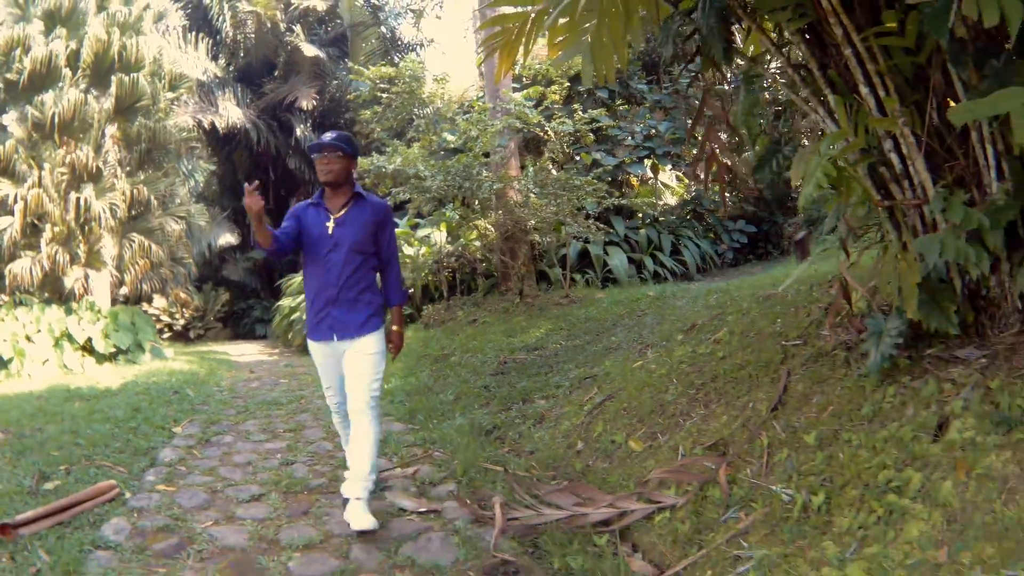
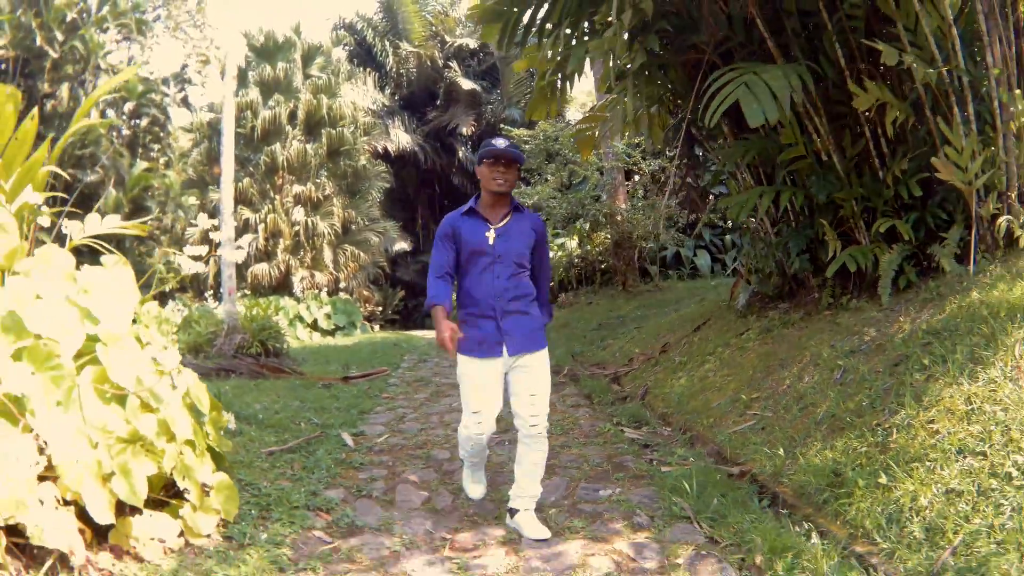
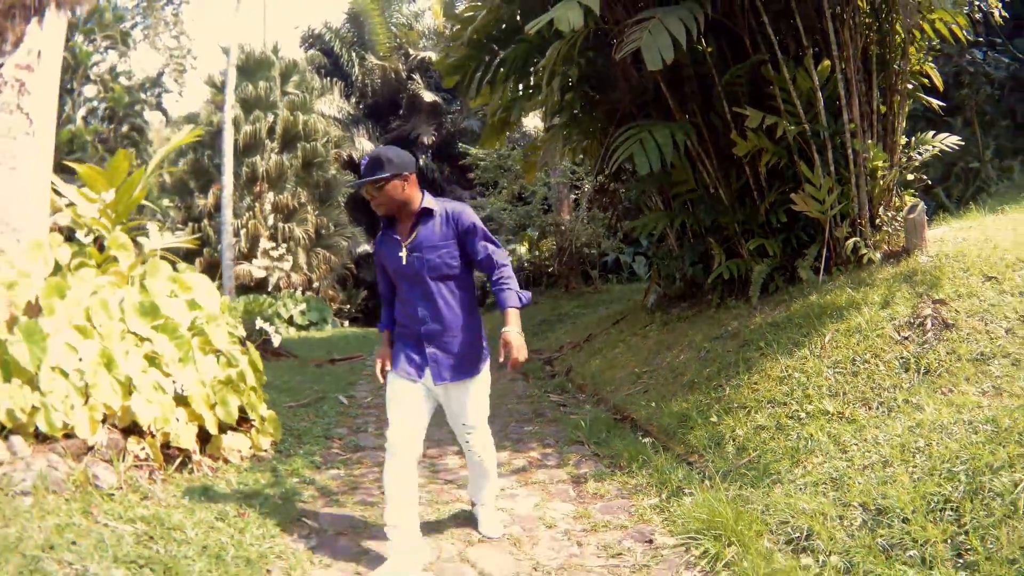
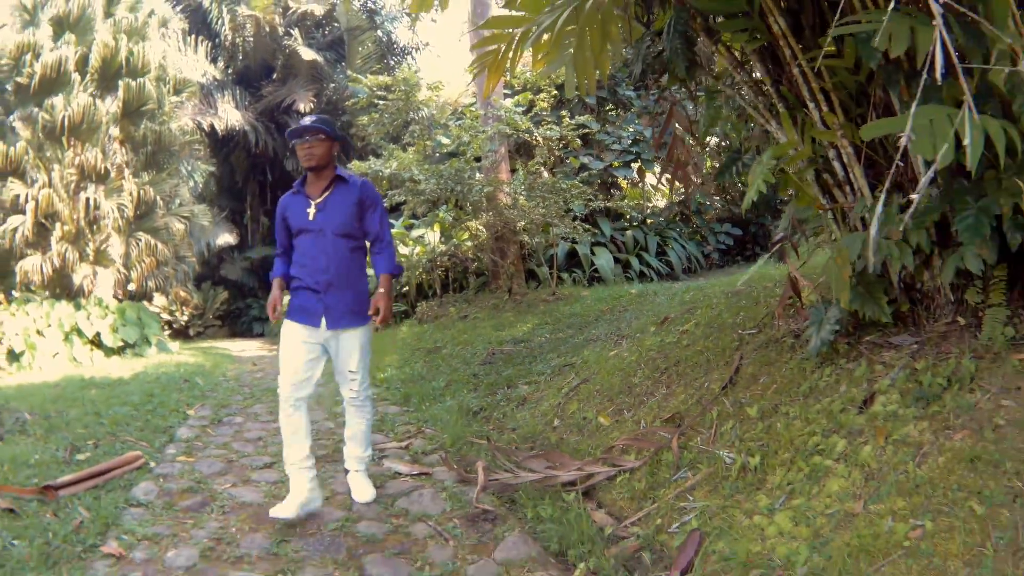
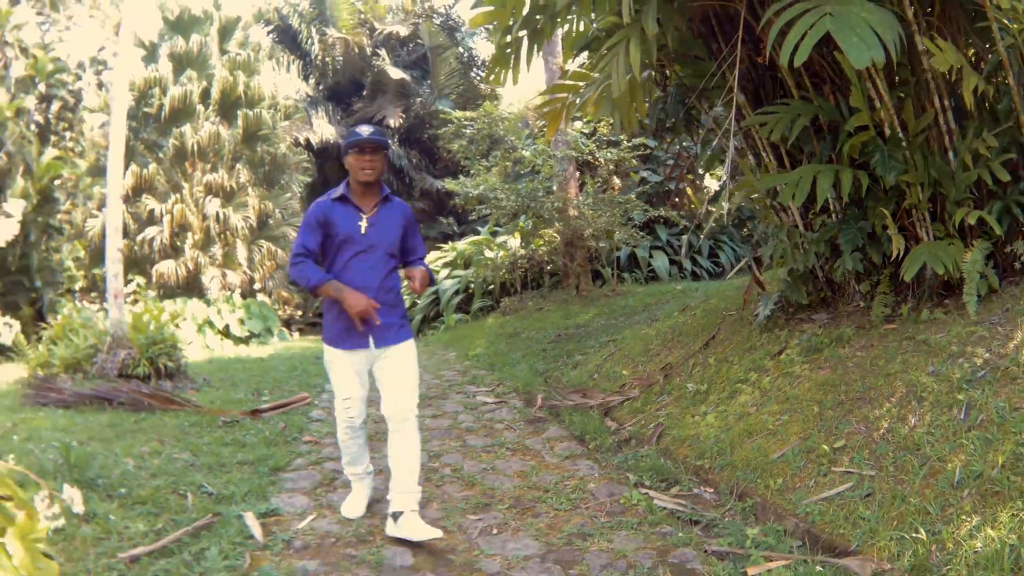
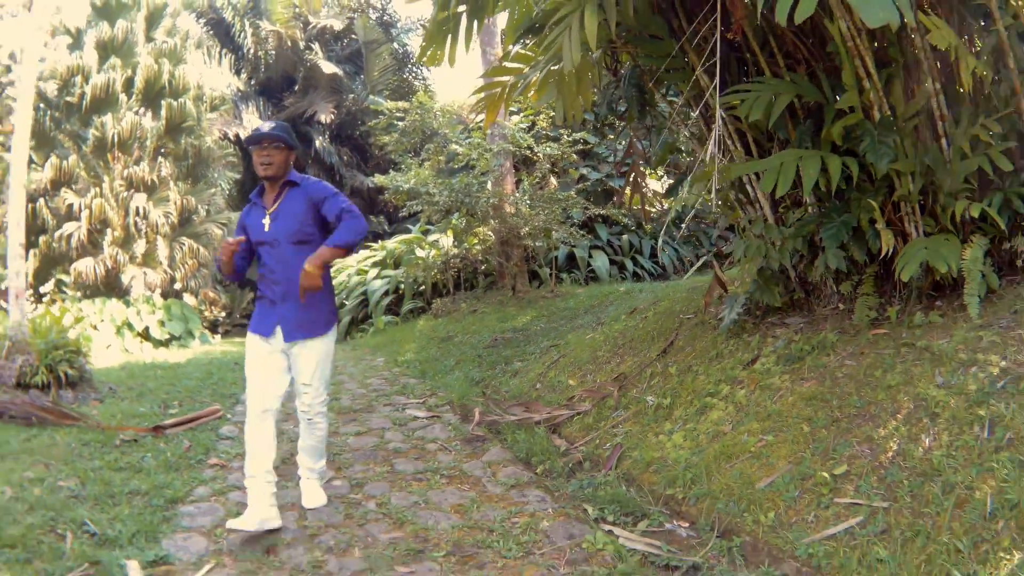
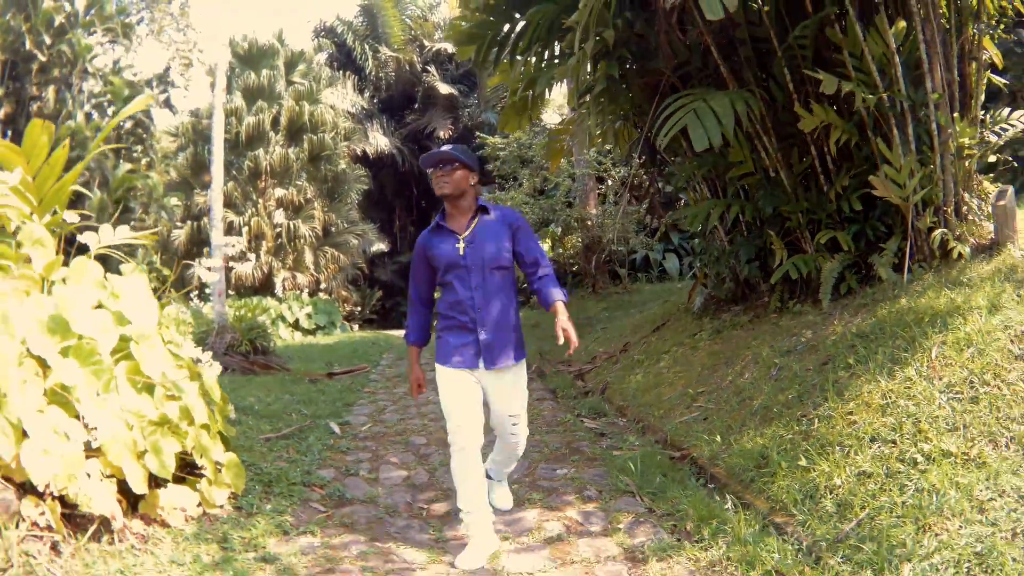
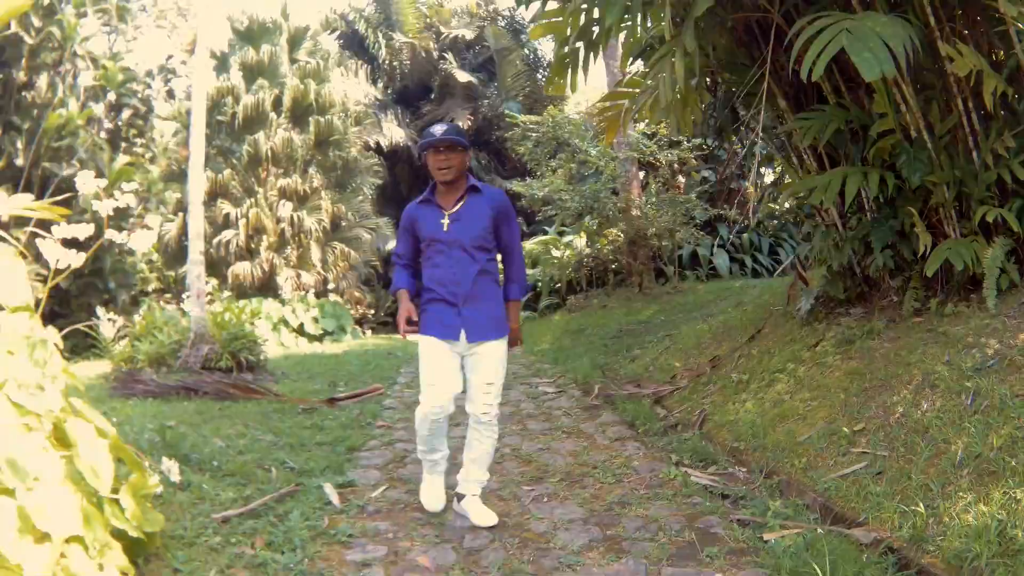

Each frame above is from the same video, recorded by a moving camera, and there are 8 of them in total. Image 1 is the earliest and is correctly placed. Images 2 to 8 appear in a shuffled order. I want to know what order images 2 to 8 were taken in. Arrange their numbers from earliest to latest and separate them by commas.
4, 6, 5, 8, 2, 7, 3
